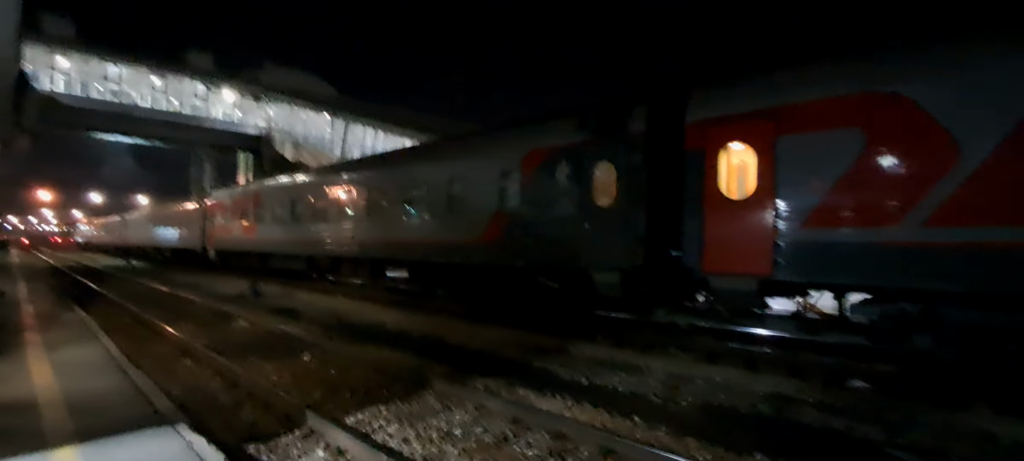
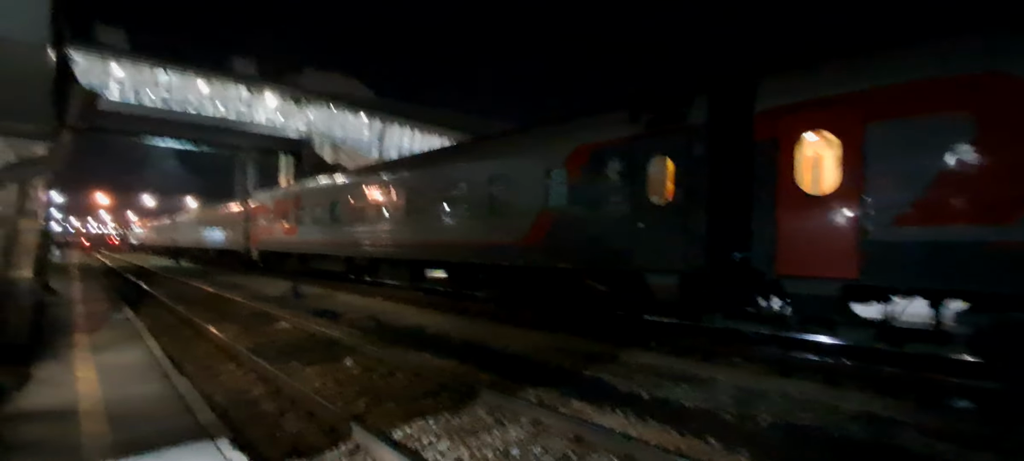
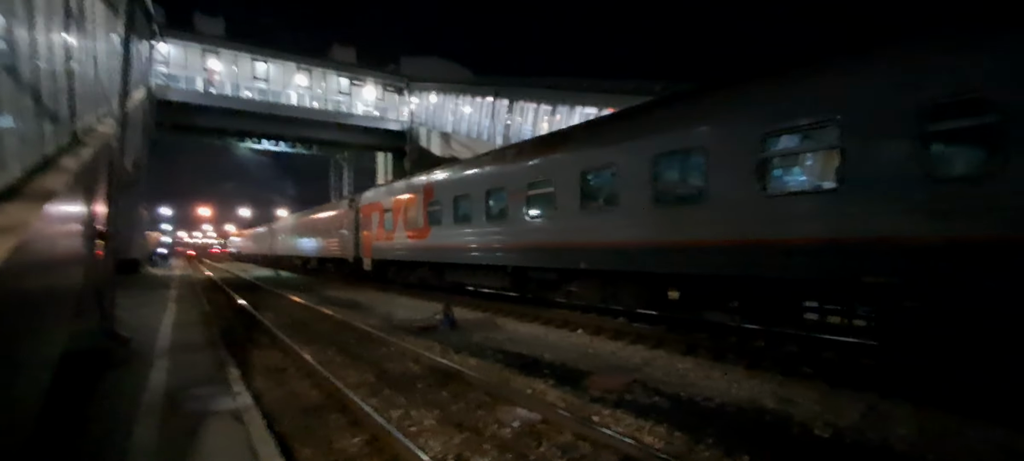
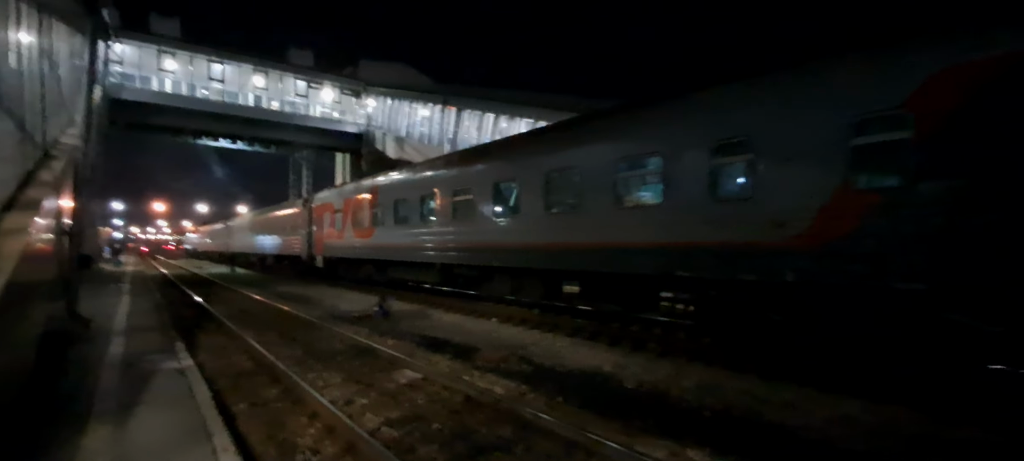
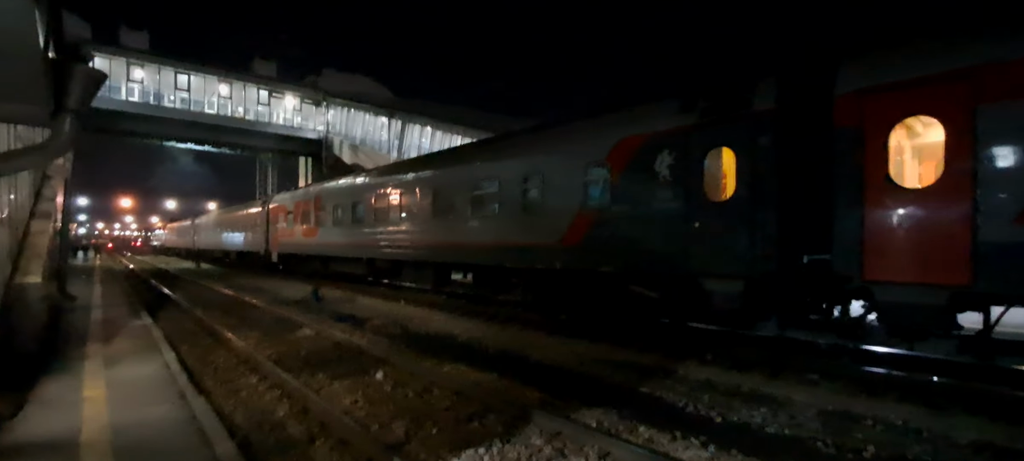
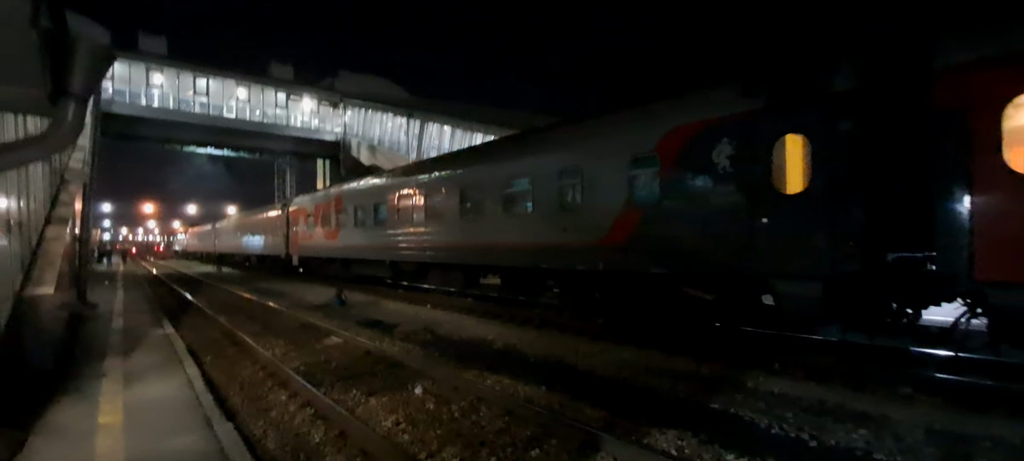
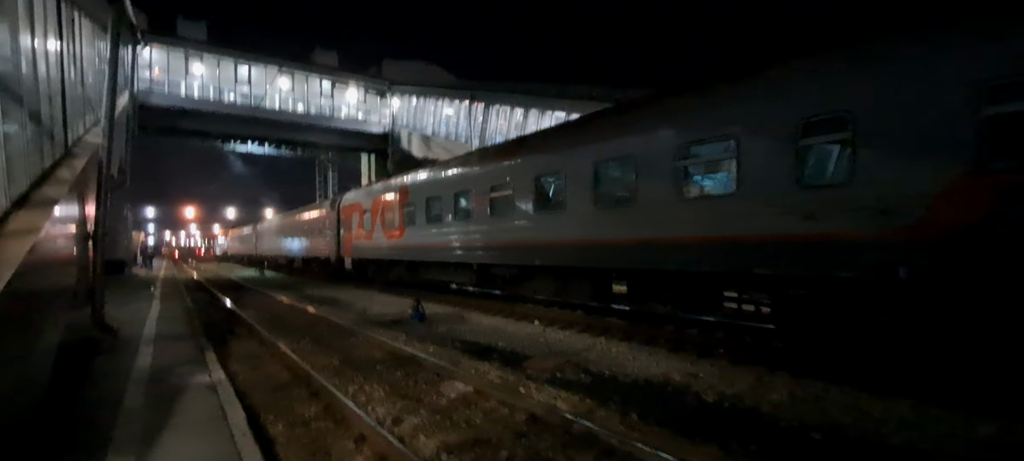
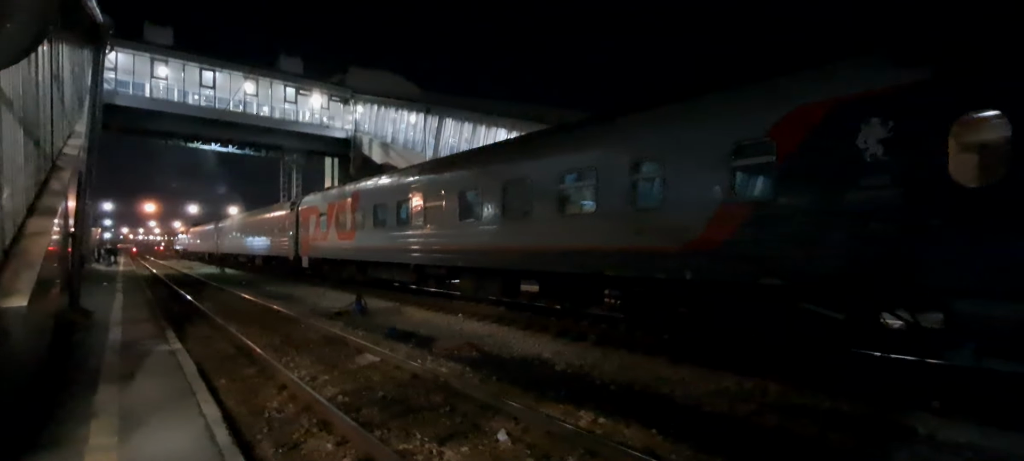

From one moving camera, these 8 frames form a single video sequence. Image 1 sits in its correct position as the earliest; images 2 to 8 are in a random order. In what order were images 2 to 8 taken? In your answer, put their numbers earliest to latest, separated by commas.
2, 5, 6, 8, 4, 7, 3
